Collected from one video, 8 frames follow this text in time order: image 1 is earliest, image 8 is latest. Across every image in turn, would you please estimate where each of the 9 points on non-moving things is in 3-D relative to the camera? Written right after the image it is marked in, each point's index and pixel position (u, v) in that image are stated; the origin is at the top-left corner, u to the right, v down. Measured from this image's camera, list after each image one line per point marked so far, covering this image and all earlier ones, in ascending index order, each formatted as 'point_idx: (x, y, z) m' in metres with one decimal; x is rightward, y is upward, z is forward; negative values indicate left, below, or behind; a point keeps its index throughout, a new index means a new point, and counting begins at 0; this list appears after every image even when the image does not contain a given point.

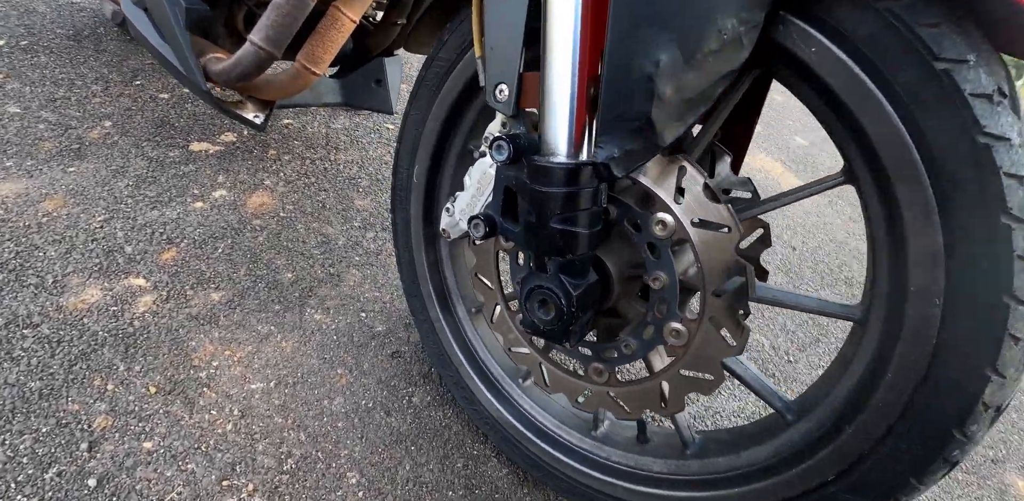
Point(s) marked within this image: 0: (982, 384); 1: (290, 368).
0: (+0.5, -0.1, +0.5) m
1: (-0.5, -0.3, +1.1) m
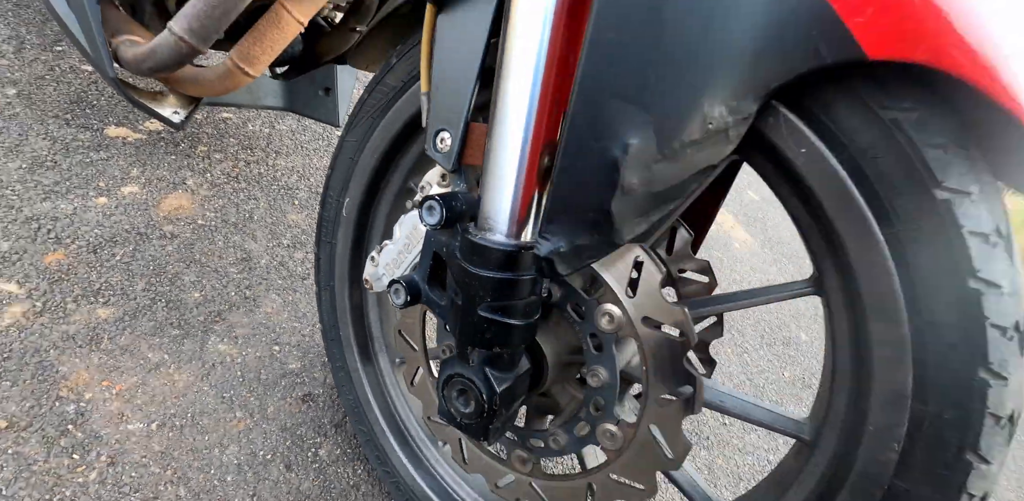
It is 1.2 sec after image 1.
0: (+0.4, -0.3, +0.5) m
1: (-0.6, -0.3, +1.0) m
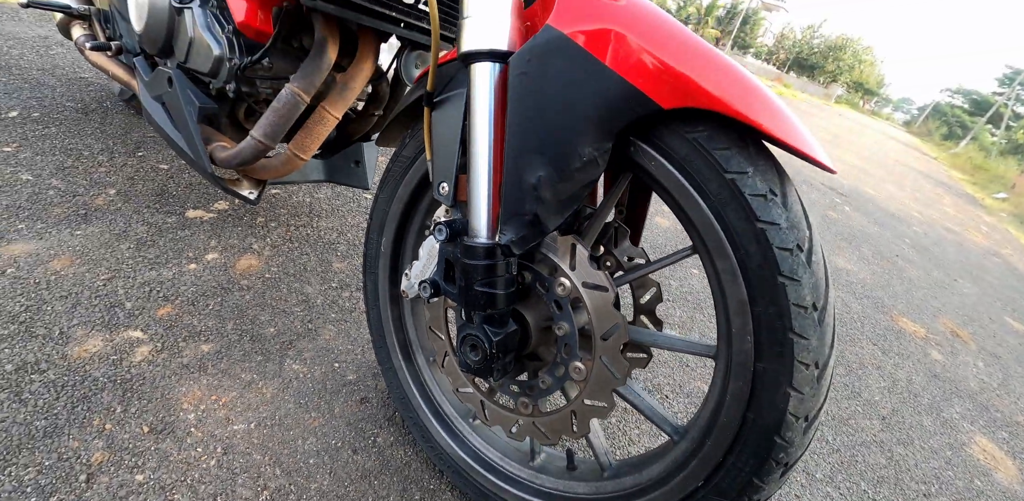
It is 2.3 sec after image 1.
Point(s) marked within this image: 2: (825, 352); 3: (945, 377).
0: (+0.4, -0.2, +0.7) m
1: (-0.6, -0.4, +1.2) m
2: (+0.5, -0.1, +0.7) m
3: (+2.6, -0.8, +3.0) m
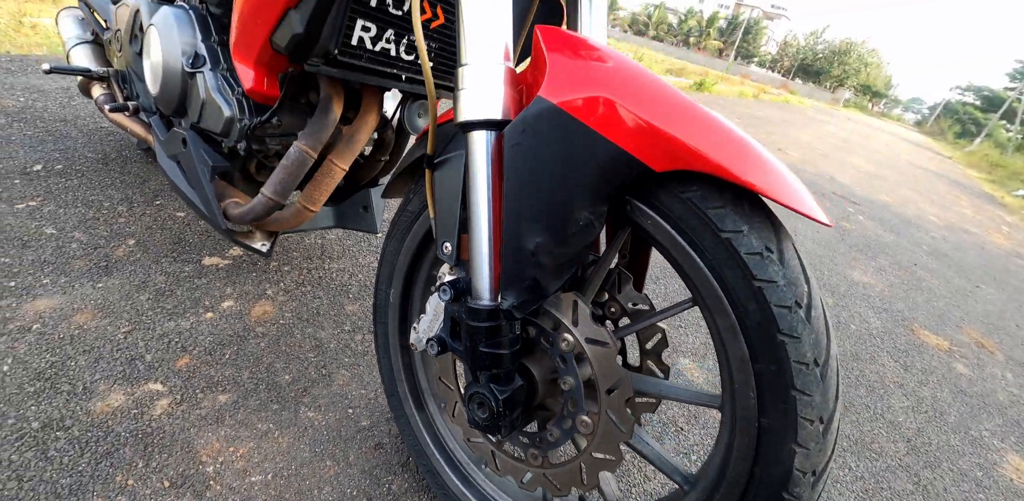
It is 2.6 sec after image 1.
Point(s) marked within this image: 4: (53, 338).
0: (+0.4, -0.3, +0.7) m
1: (-0.6, -0.5, +1.3) m
2: (+0.5, -0.2, +0.7) m
3: (+2.7, -0.8, +3.0) m
4: (-1.4, -0.3, +1.5) m
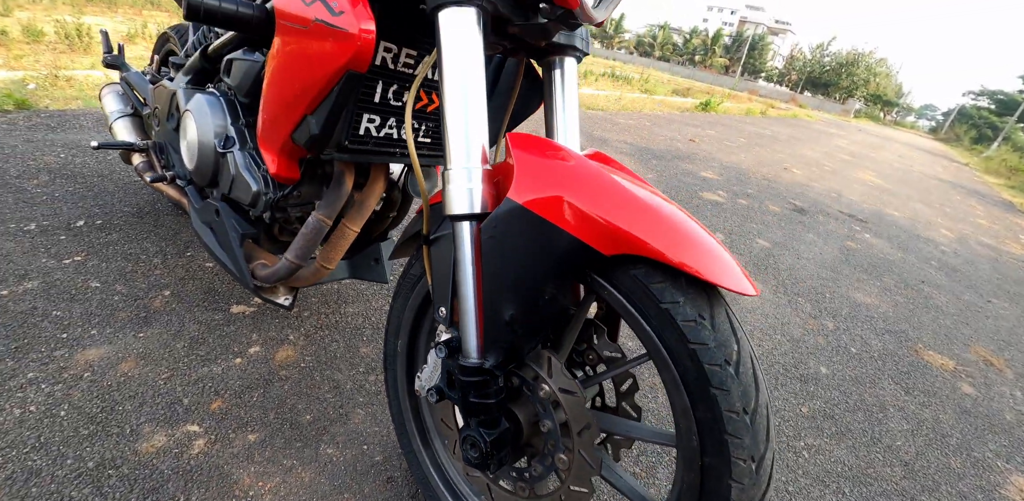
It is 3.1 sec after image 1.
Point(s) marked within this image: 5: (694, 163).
0: (+0.4, -0.4, +0.9) m
1: (-0.6, -0.7, +1.4) m
2: (+0.4, -0.3, +0.9) m
3: (+2.8, -1.0, +3.0) m
4: (-1.4, -0.5, +1.7) m
5: (+2.8, +1.4, +7.9) m
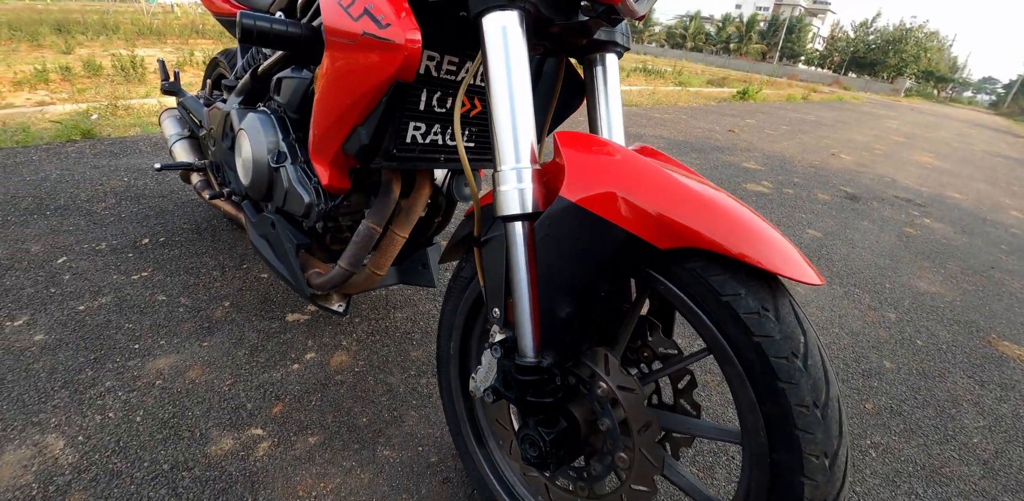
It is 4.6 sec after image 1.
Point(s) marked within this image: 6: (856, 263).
0: (+0.5, -0.4, +0.8) m
1: (-0.4, -0.7, +1.5) m
2: (+0.5, -0.3, +0.8) m
3: (+3.0, -0.9, +2.8) m
4: (-1.2, -0.5, +1.8) m
5: (+3.4, +1.5, +7.6) m
6: (+2.8, -0.1, +4.1) m
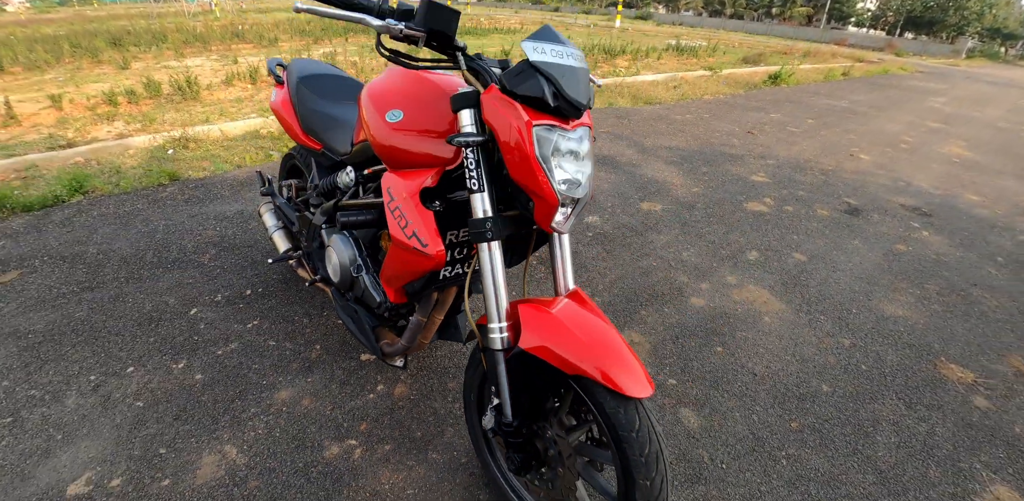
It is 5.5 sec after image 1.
0: (+0.4, -0.8, +1.6) m
1: (-0.4, -1.1, +2.3) m
2: (+0.5, -0.7, +1.6) m
3: (+3.1, -1.1, +3.4) m
4: (-1.2, -0.9, +2.7) m
5: (+3.8, +1.4, +8.1) m
6: (+3.0, -0.3, +4.7) m
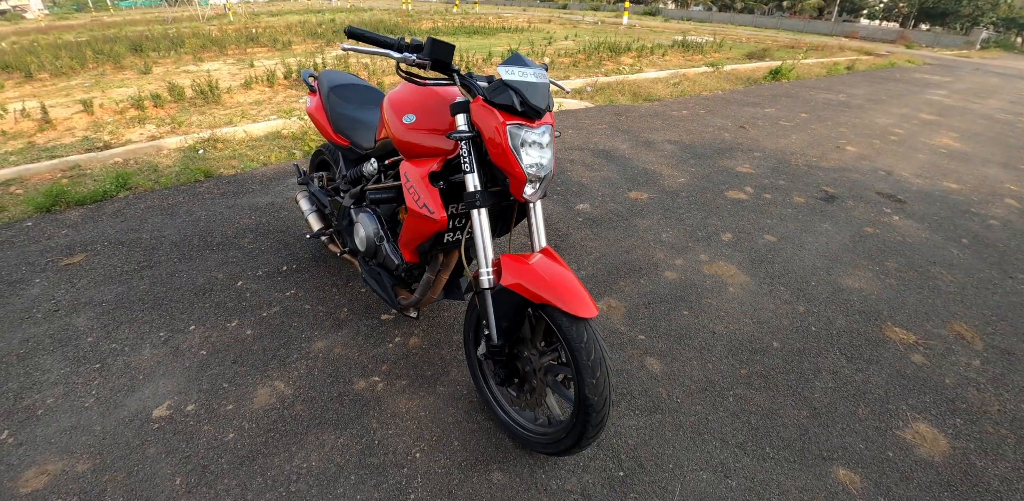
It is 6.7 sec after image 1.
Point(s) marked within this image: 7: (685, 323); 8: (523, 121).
0: (+0.3, -0.6, +2.2) m
1: (-0.5, -0.9, +3.0) m
2: (+0.4, -0.5, +2.2) m
3: (+3.1, -0.9, +4.0) m
4: (-1.2, -0.7, +3.4) m
5: (+3.8, +1.6, +8.7) m
6: (+3.0, -0.1, +5.3) m
7: (+1.4, -0.6, +4.1) m
8: (0.0, +0.6, +2.2) m
